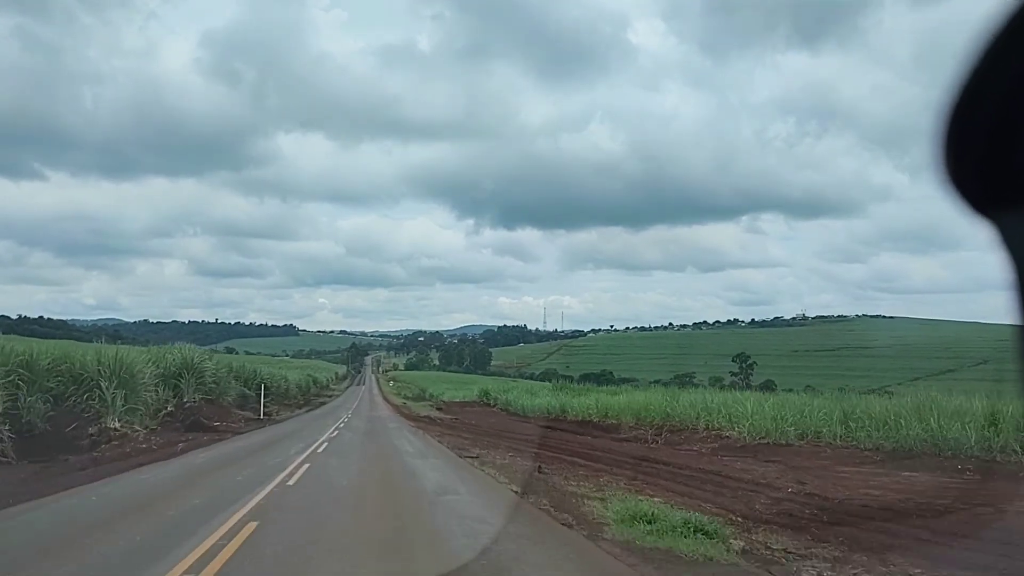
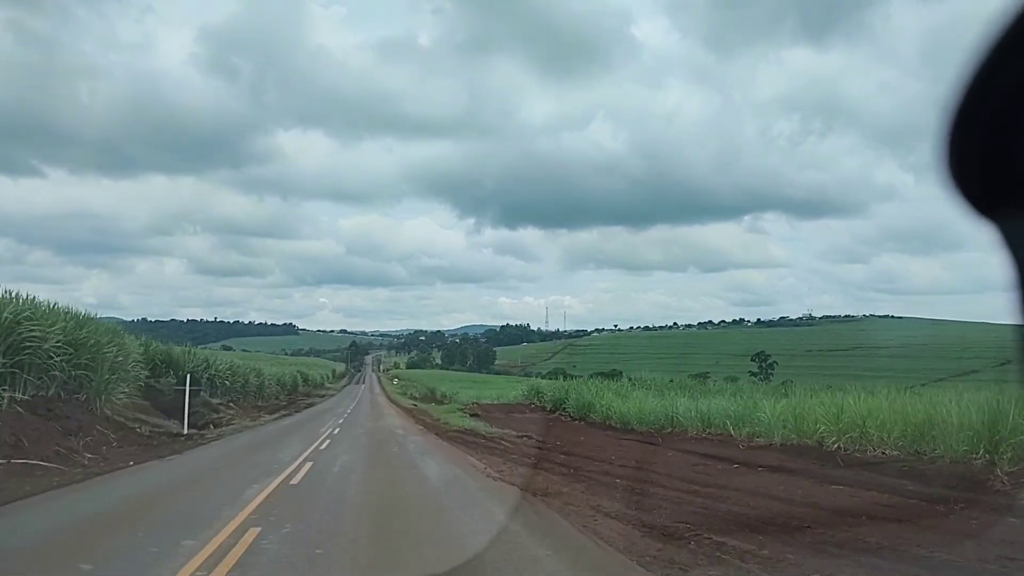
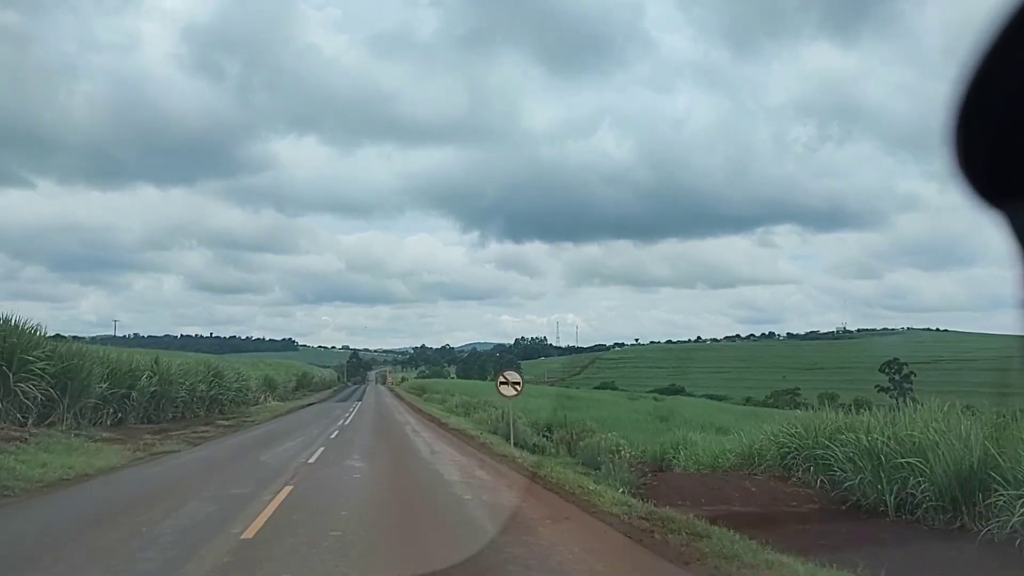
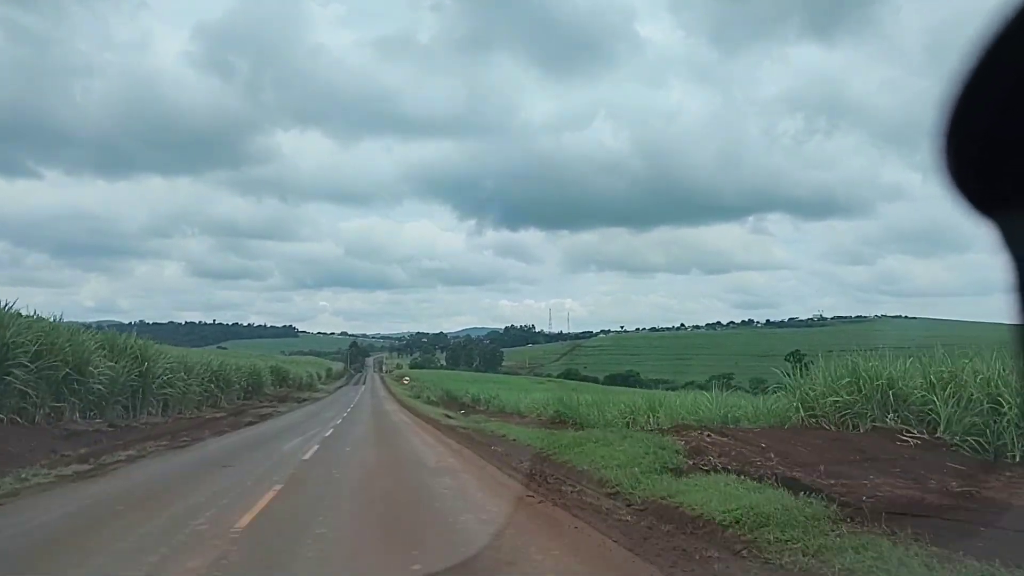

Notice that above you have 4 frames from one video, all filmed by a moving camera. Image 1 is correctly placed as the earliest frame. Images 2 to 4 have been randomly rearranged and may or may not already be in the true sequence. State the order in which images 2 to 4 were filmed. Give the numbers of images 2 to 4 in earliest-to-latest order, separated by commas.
2, 4, 3
